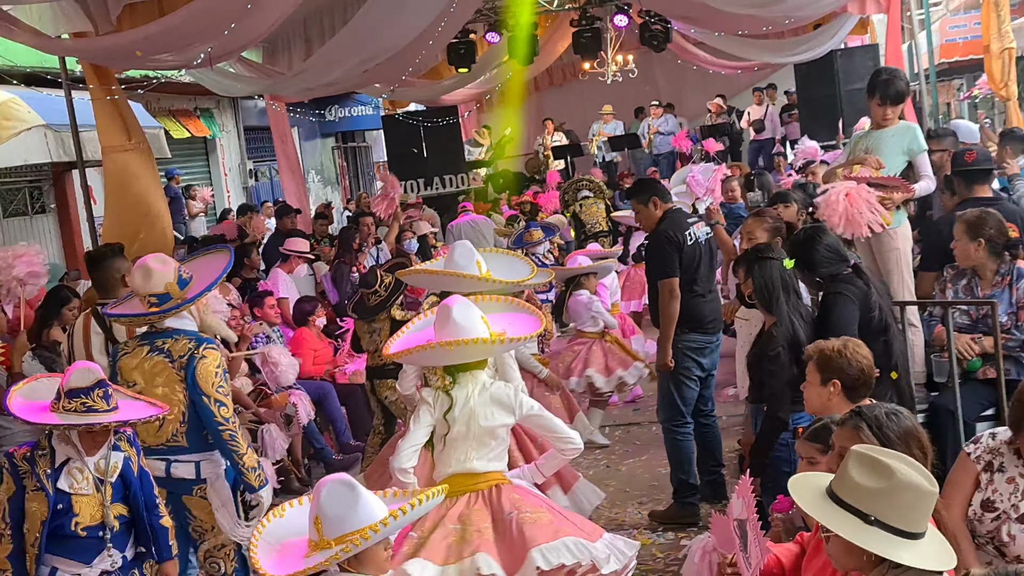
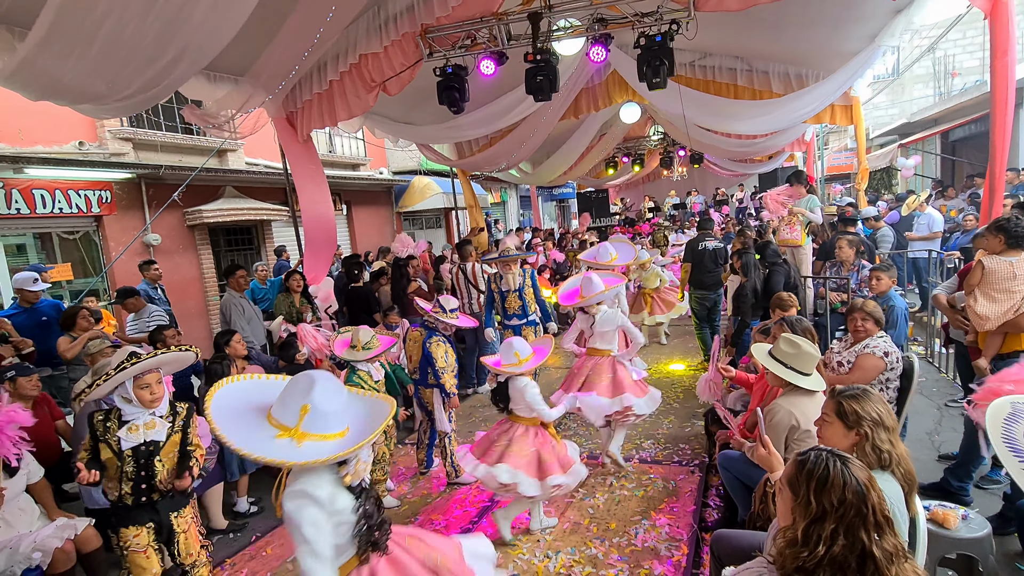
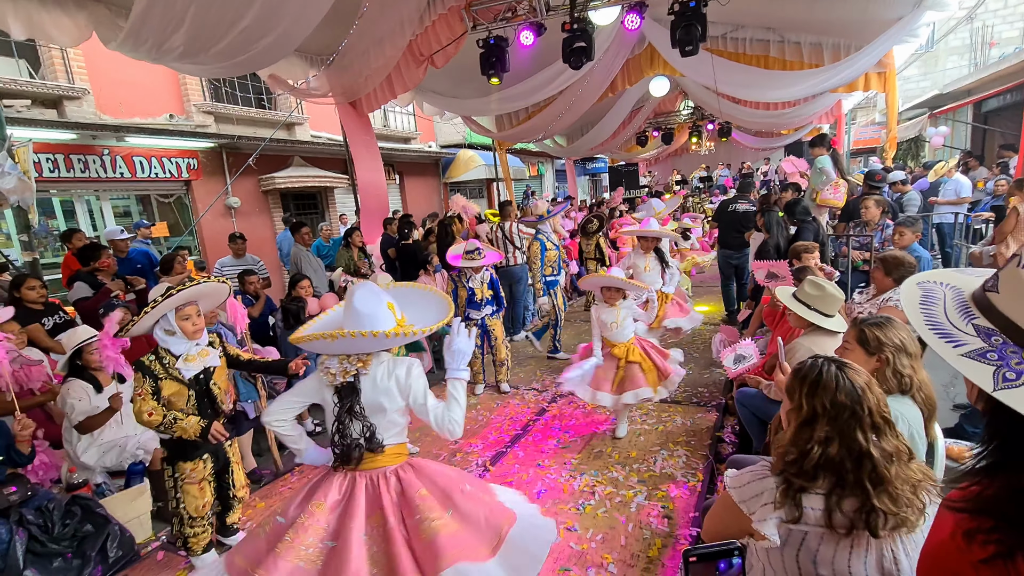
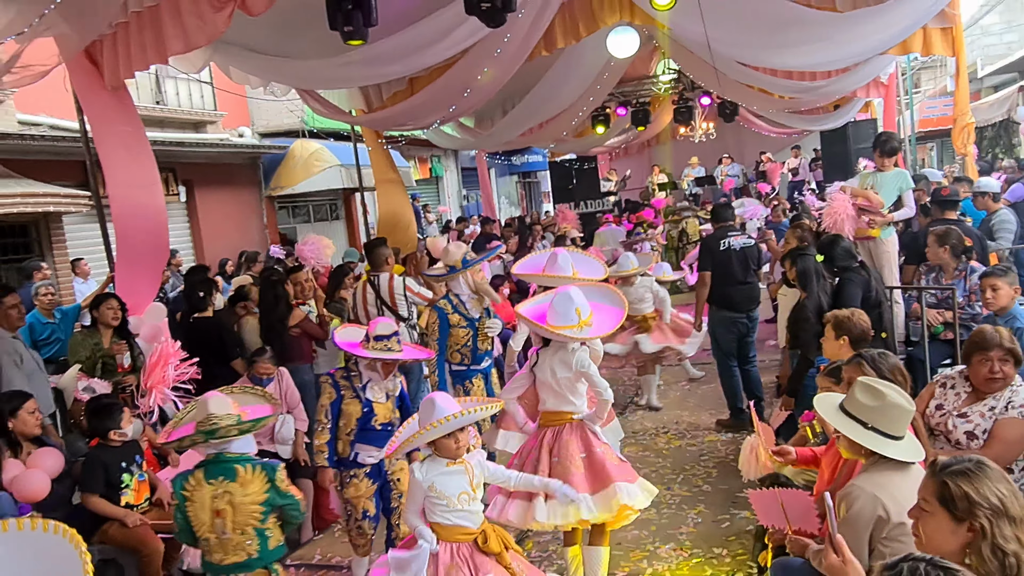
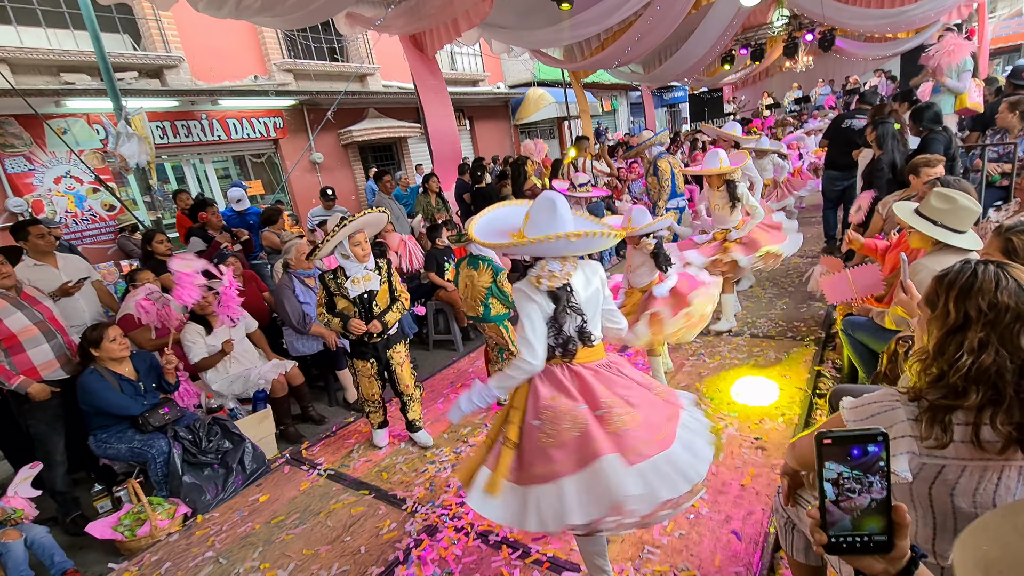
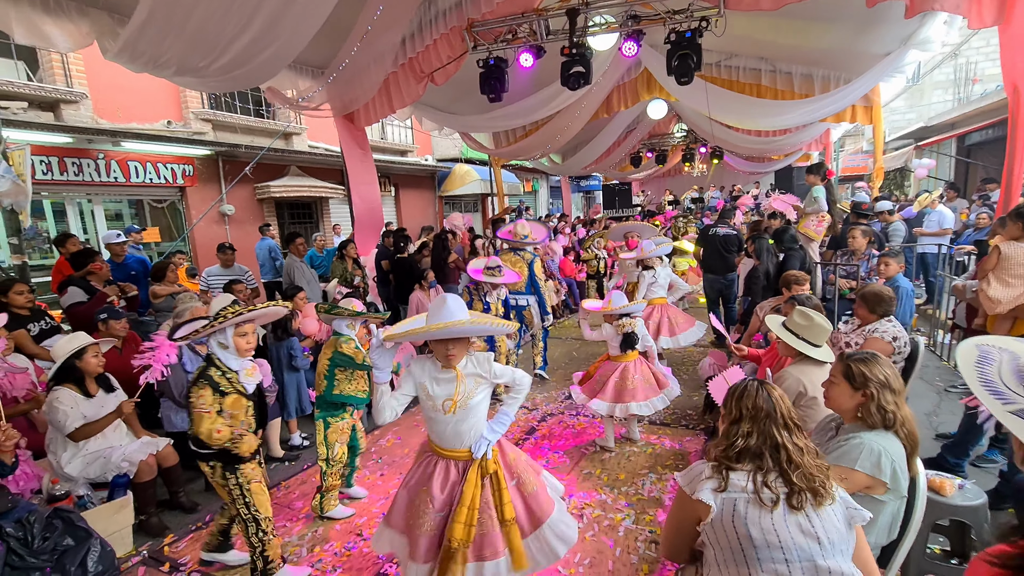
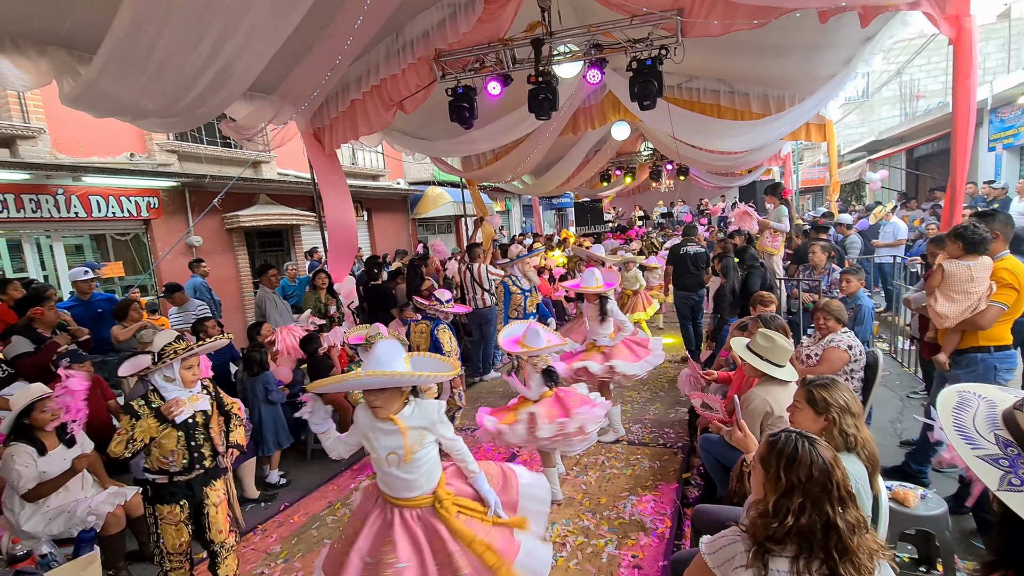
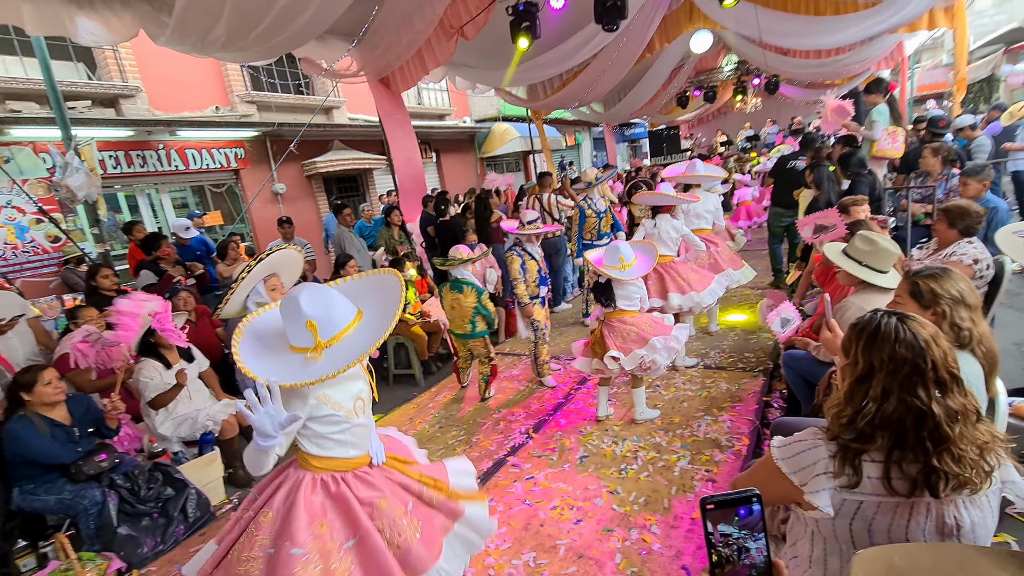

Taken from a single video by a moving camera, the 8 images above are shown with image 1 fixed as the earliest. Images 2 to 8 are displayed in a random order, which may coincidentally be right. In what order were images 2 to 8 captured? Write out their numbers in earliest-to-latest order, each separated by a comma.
4, 2, 7, 6, 3, 8, 5
